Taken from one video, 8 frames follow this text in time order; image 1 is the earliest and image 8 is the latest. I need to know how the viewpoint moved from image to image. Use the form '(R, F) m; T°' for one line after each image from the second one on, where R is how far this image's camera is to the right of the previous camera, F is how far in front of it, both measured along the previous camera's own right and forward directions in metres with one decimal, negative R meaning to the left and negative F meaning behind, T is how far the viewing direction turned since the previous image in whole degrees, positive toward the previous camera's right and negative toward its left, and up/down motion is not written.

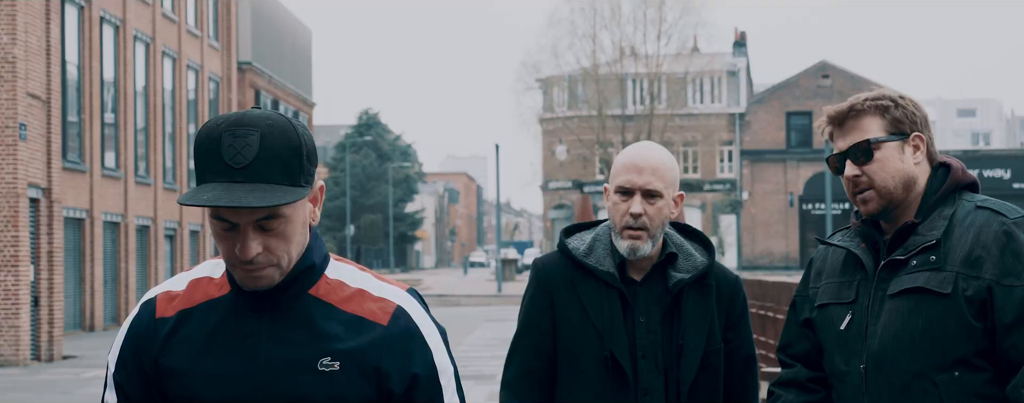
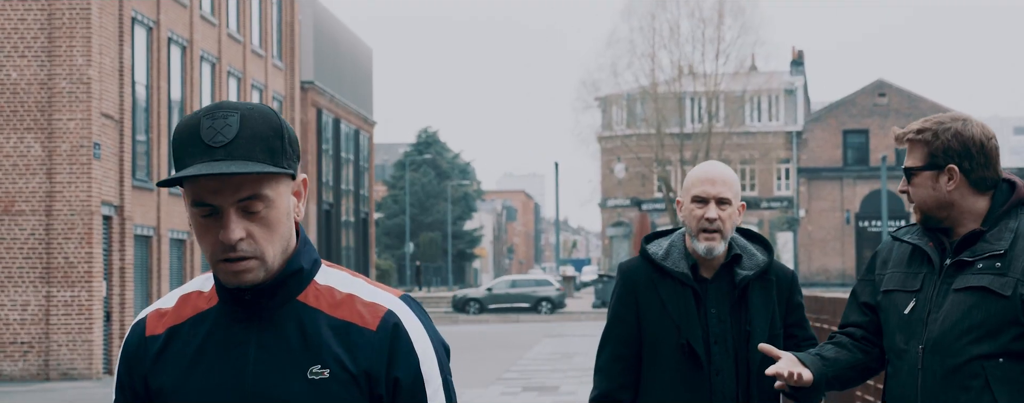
(0.0, -0.4) m; -2°
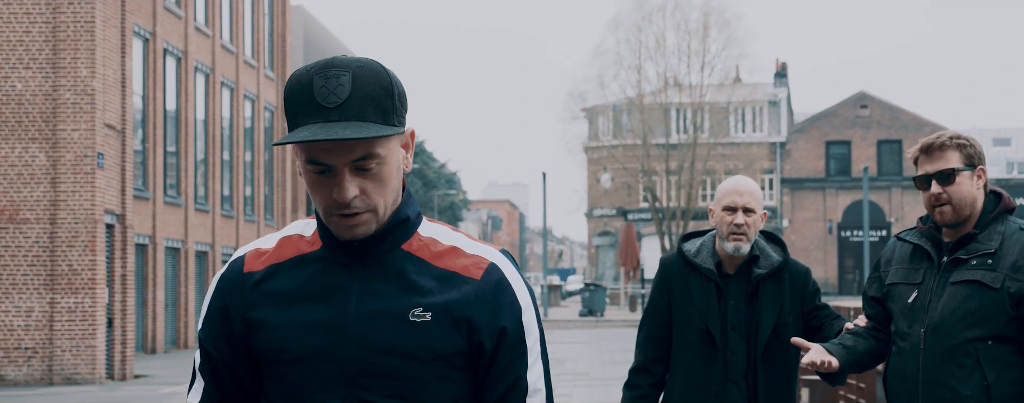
(-0.1, -0.5) m; 0°
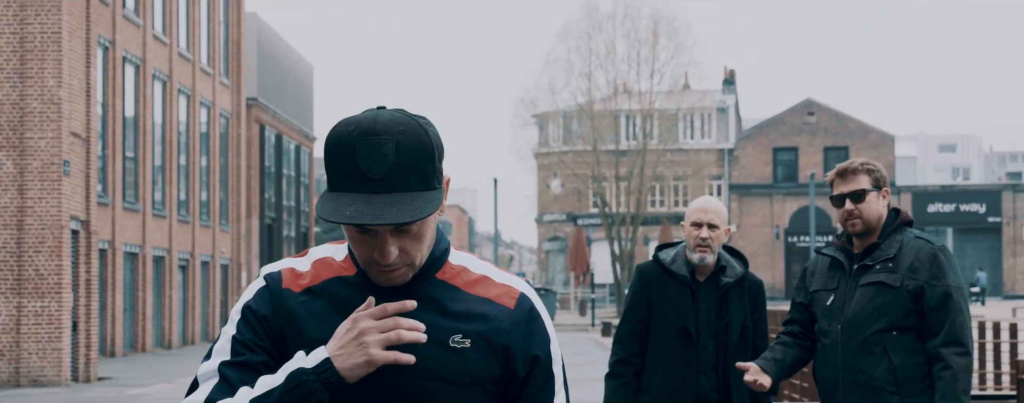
(-0.1, -0.6) m; +1°
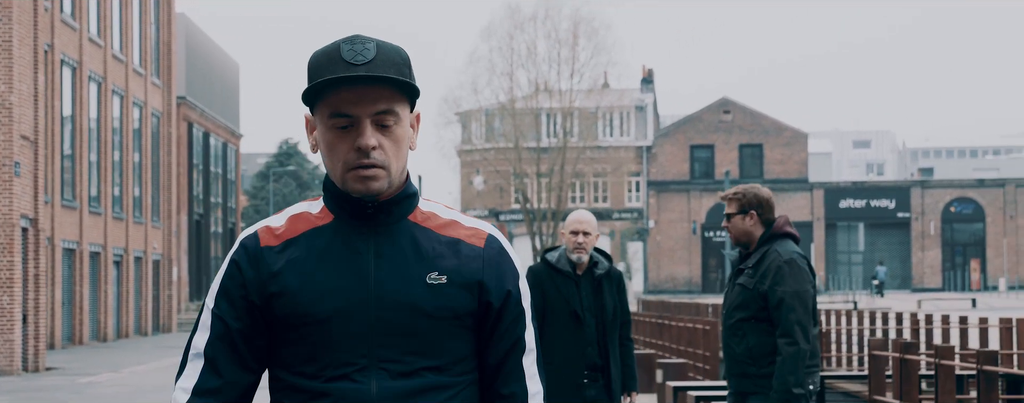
(-0.1, -1.3) m; +2°
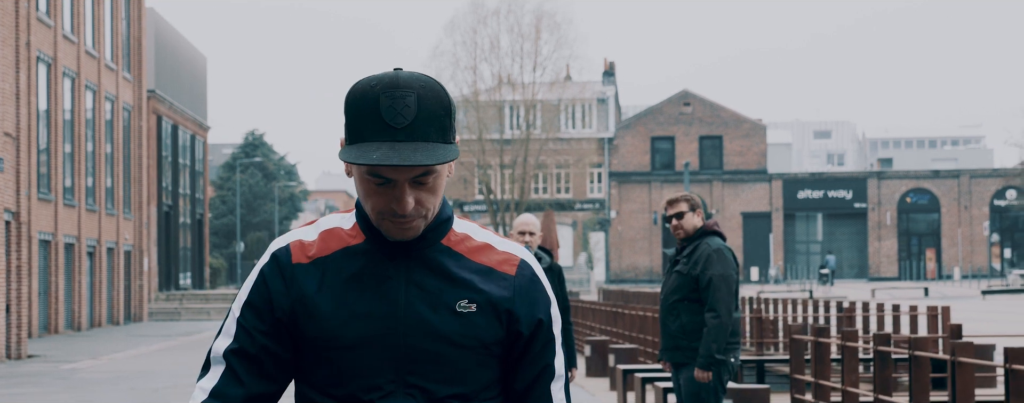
(0.0, -1.0) m; +1°
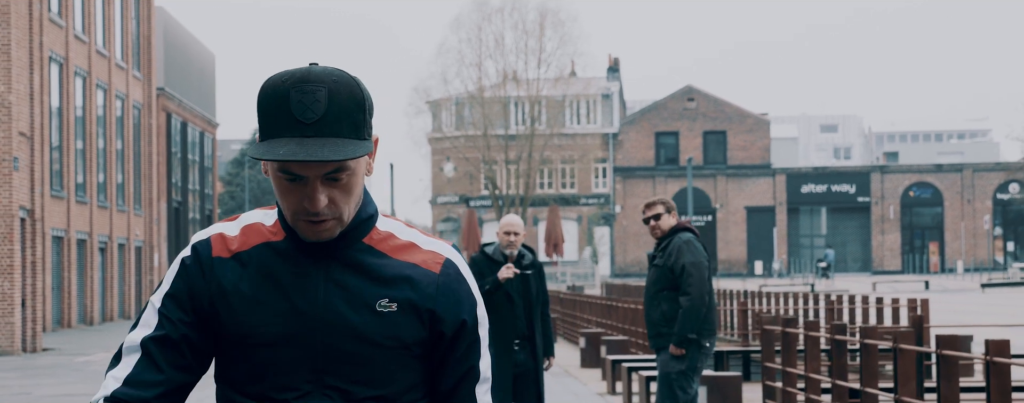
(+0.1, -0.6) m; 0°
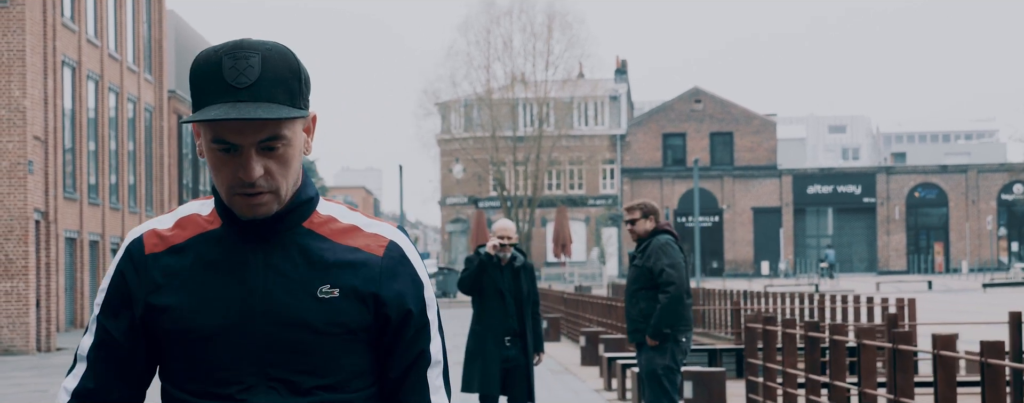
(+0.1, -0.5) m; 0°
